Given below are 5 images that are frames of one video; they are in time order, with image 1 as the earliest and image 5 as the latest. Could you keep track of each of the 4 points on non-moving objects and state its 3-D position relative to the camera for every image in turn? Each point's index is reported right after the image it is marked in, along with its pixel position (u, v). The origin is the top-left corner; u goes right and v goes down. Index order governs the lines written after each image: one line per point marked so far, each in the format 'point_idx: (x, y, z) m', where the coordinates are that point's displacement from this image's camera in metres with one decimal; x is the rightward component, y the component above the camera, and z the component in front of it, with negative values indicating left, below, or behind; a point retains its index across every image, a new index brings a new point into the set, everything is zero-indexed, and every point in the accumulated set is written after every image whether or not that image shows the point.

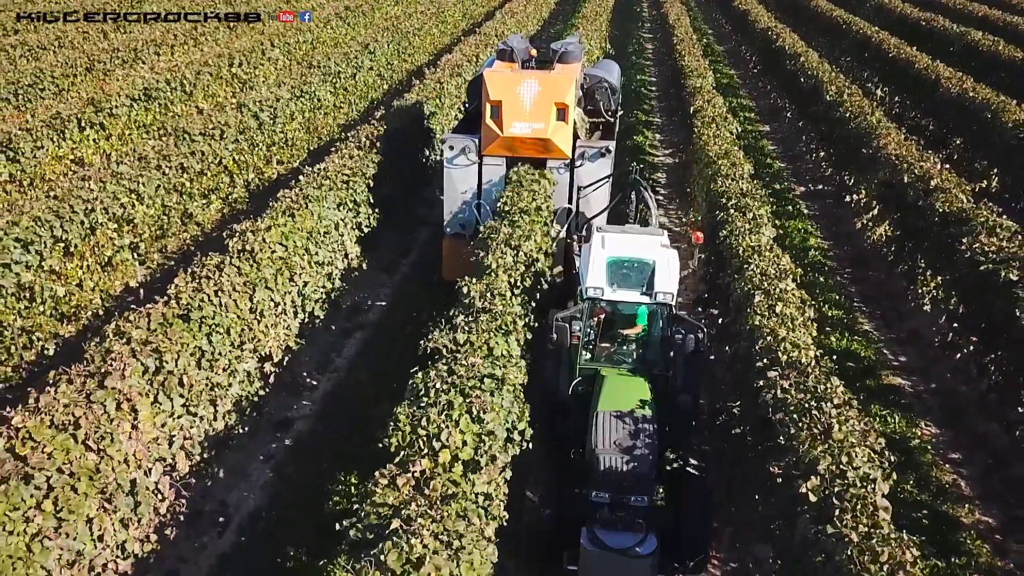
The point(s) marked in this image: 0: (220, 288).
0: (-3.2, +0.1, +9.0) m
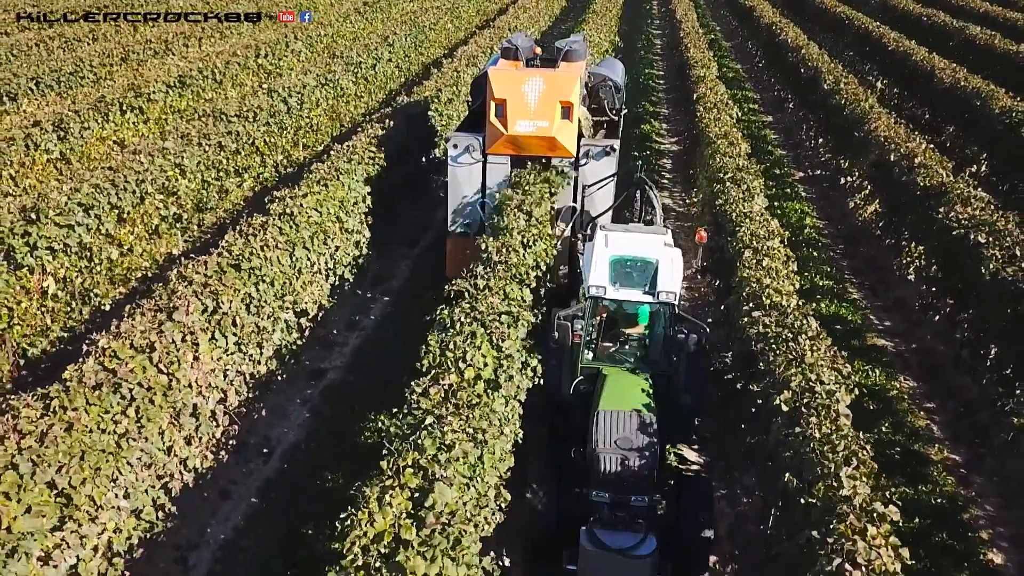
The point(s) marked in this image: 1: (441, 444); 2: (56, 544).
0: (-3.0, +0.6, +10.0) m
1: (-0.5, -1.1, +6.0) m
2: (-3.3, -1.9, +6.0) m
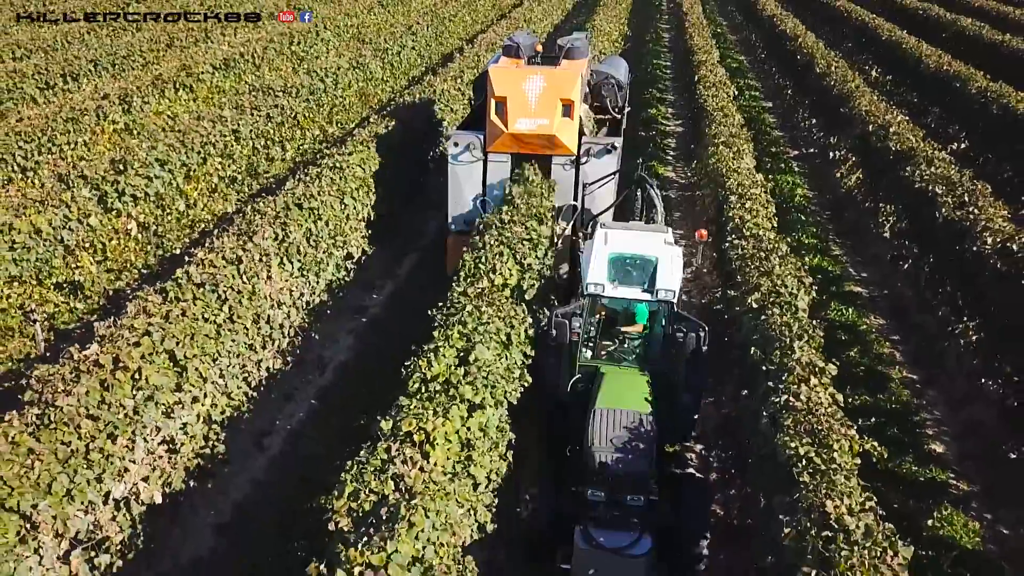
0: (-2.7, +1.4, +11.6) m
1: (-0.3, -0.3, +7.6) m
2: (-3.1, -1.0, +7.6) m
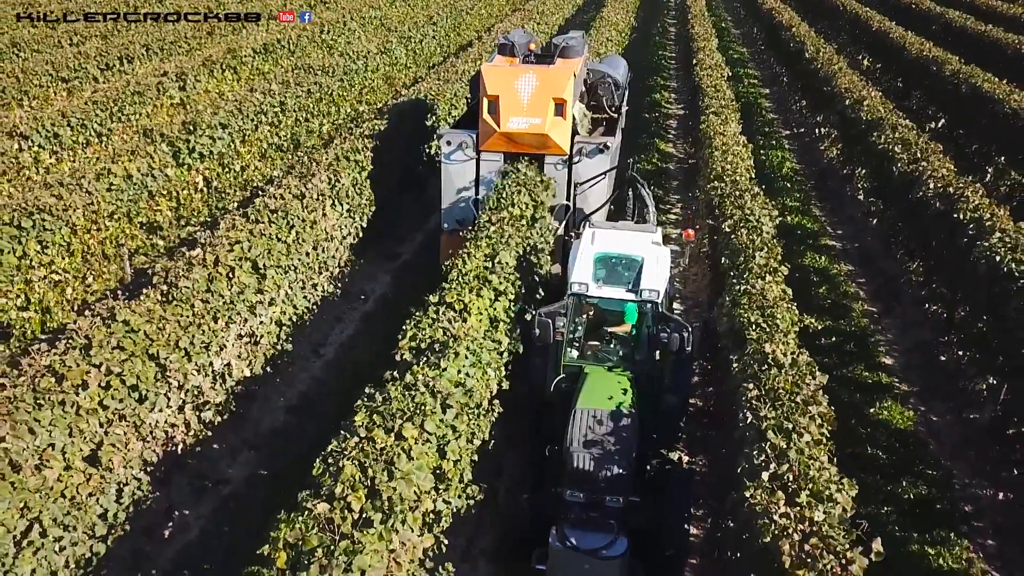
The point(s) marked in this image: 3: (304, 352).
0: (-2.5, +2.3, +13.4) m
1: (-0.1, +0.6, +9.4) m
2: (-2.9, -0.1, +9.5) m
3: (-2.8, -0.9, +11.0) m
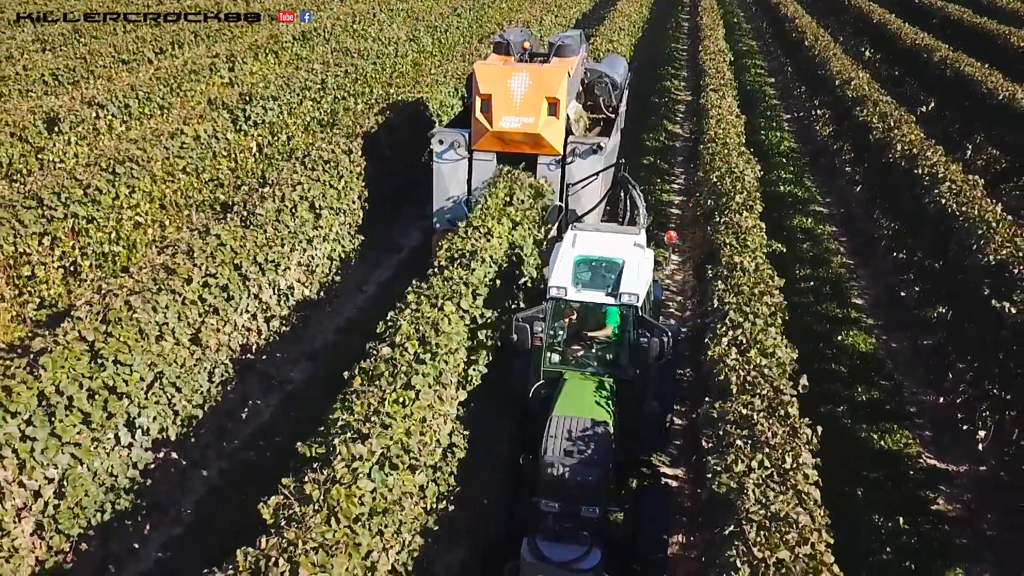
0: (-2.1, +3.2, +15.2) m
1: (+0.1, +1.4, +11.1) m
2: (-2.7, +0.7, +11.2) m
3: (-2.6, 0.0, +12.7) m
